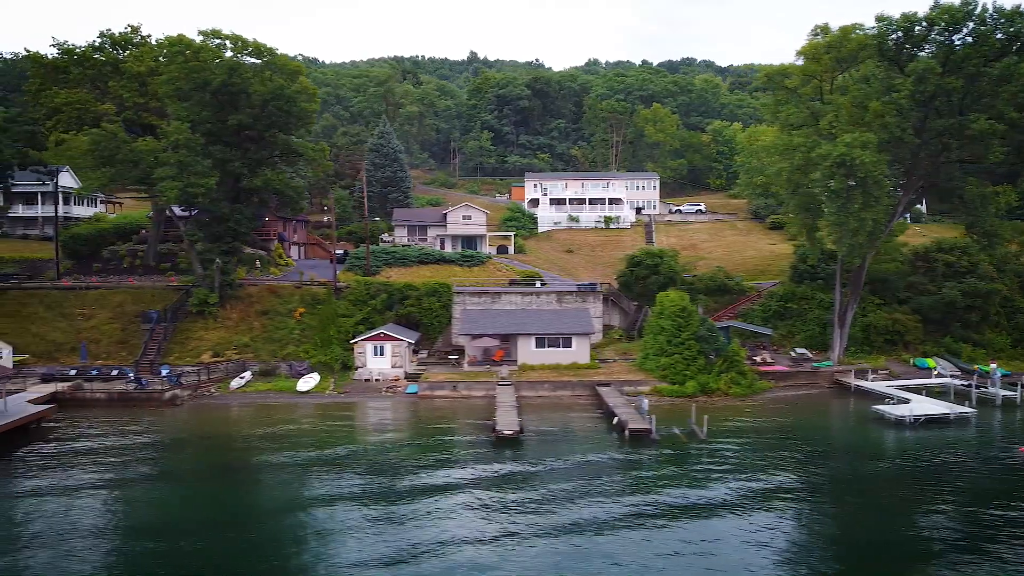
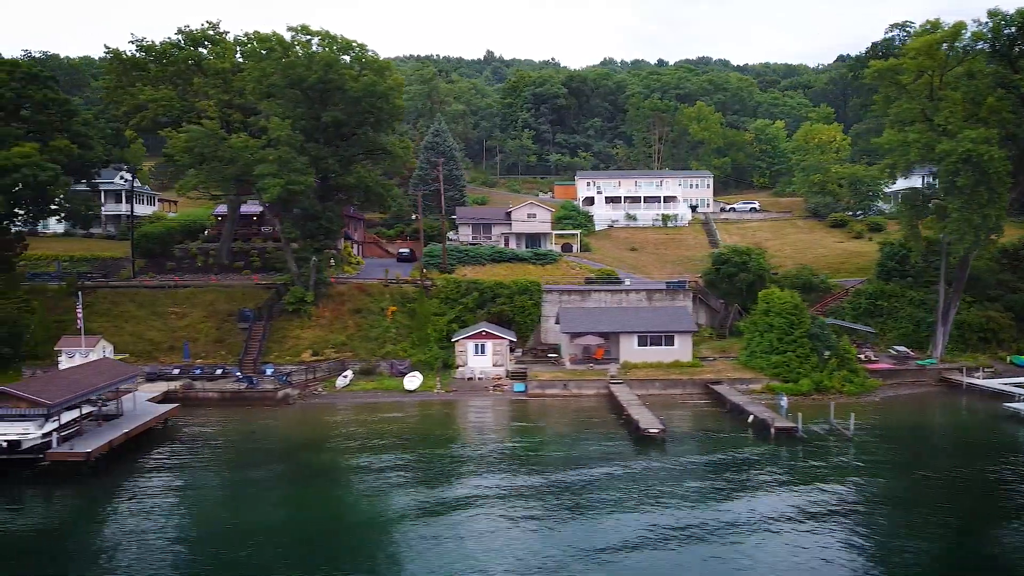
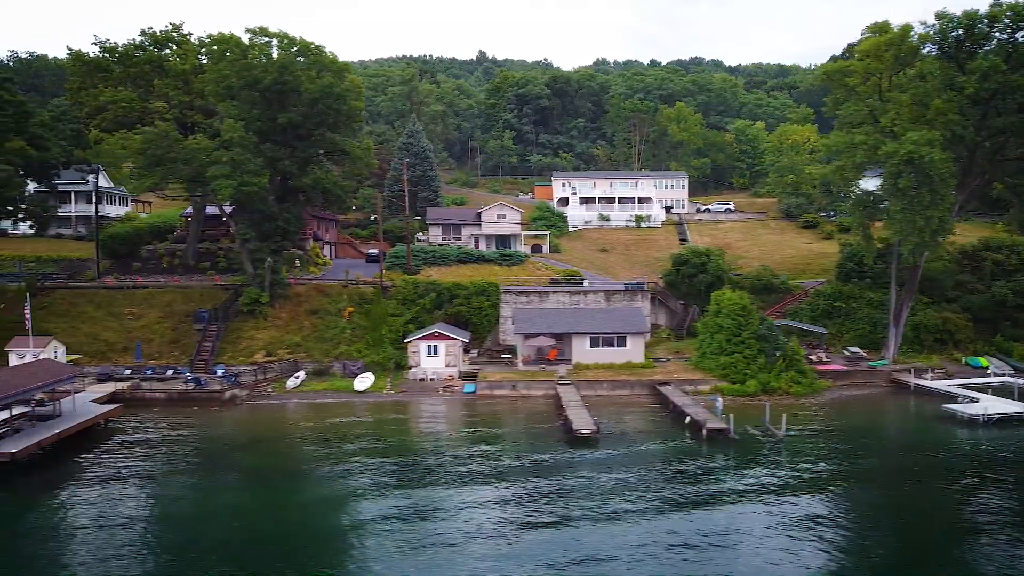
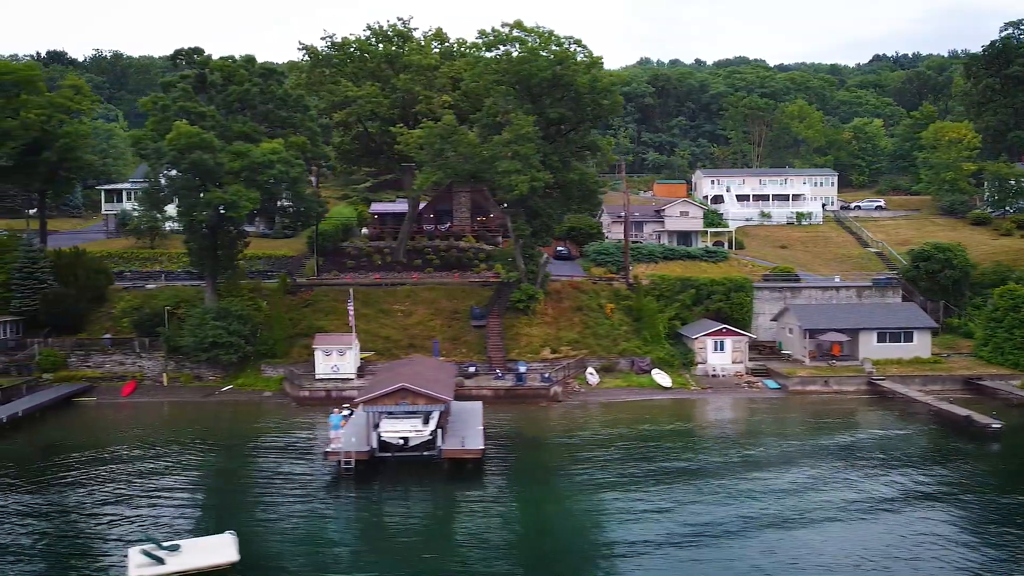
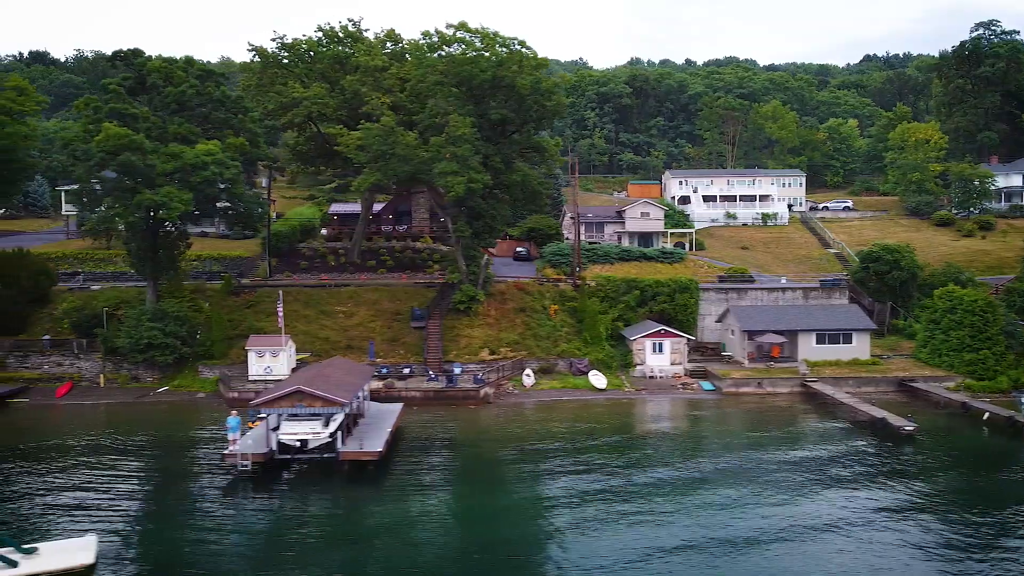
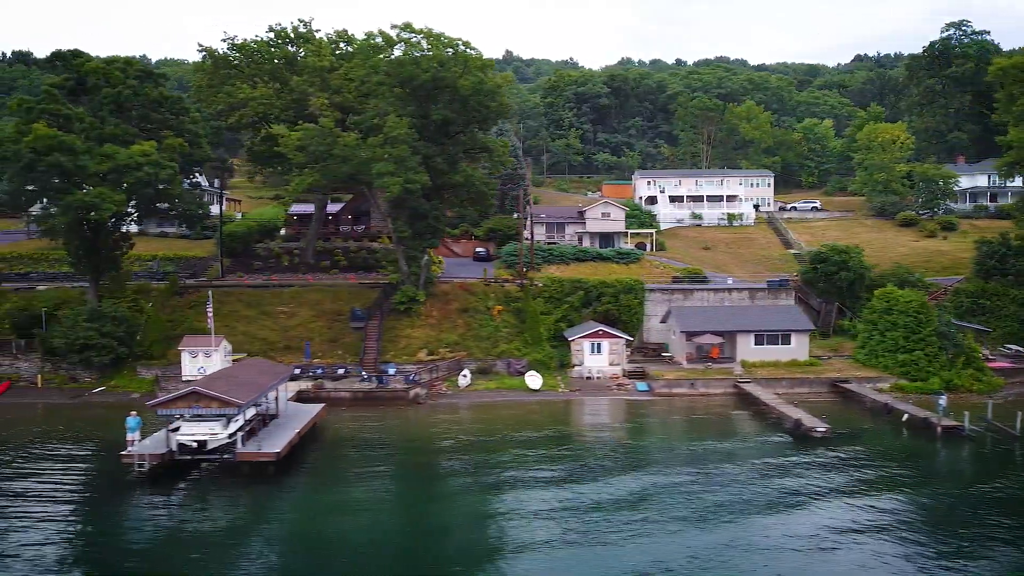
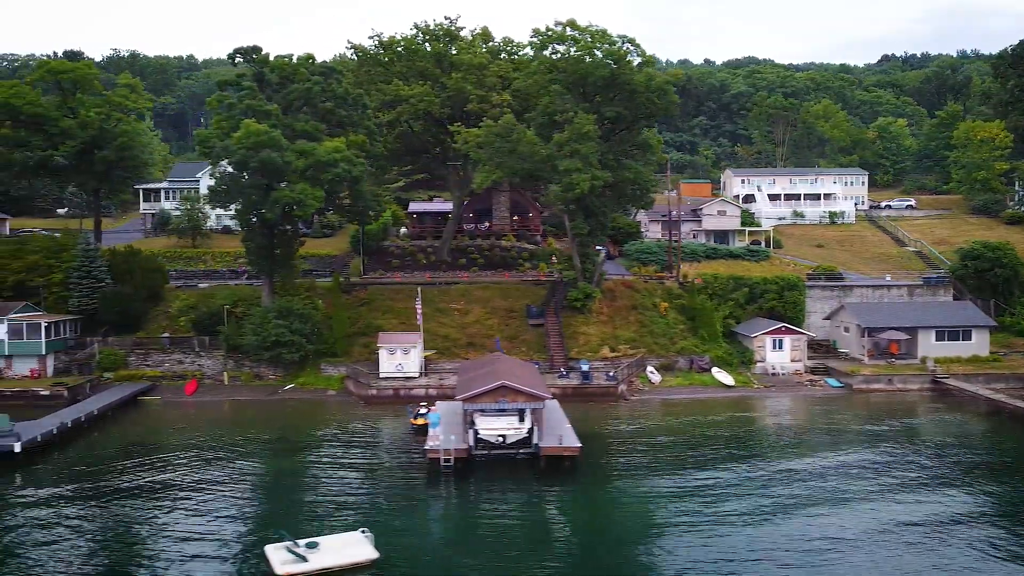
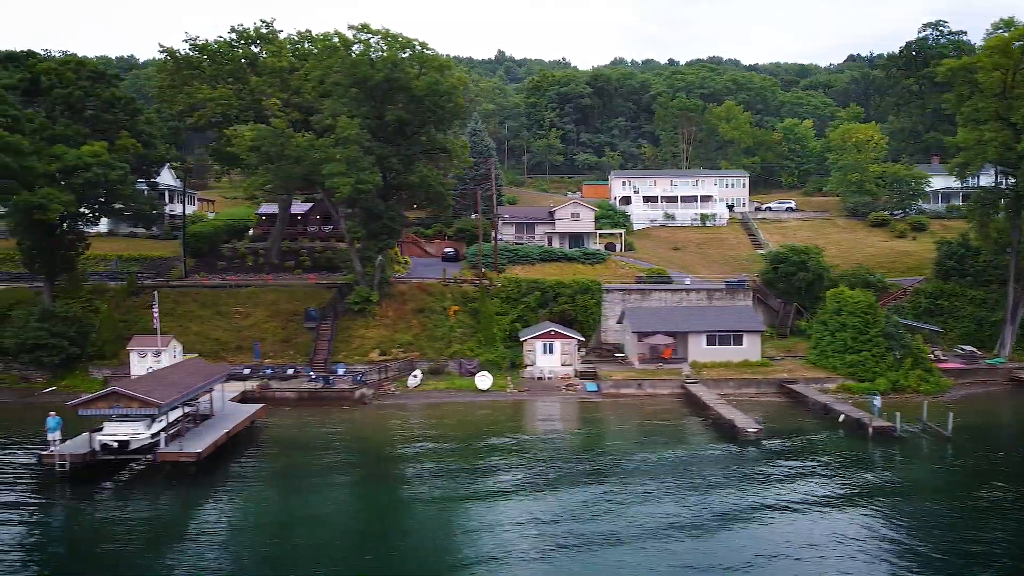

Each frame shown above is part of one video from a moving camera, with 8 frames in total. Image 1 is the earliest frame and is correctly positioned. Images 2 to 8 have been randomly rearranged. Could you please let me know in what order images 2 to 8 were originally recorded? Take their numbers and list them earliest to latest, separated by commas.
3, 2, 8, 6, 5, 4, 7
